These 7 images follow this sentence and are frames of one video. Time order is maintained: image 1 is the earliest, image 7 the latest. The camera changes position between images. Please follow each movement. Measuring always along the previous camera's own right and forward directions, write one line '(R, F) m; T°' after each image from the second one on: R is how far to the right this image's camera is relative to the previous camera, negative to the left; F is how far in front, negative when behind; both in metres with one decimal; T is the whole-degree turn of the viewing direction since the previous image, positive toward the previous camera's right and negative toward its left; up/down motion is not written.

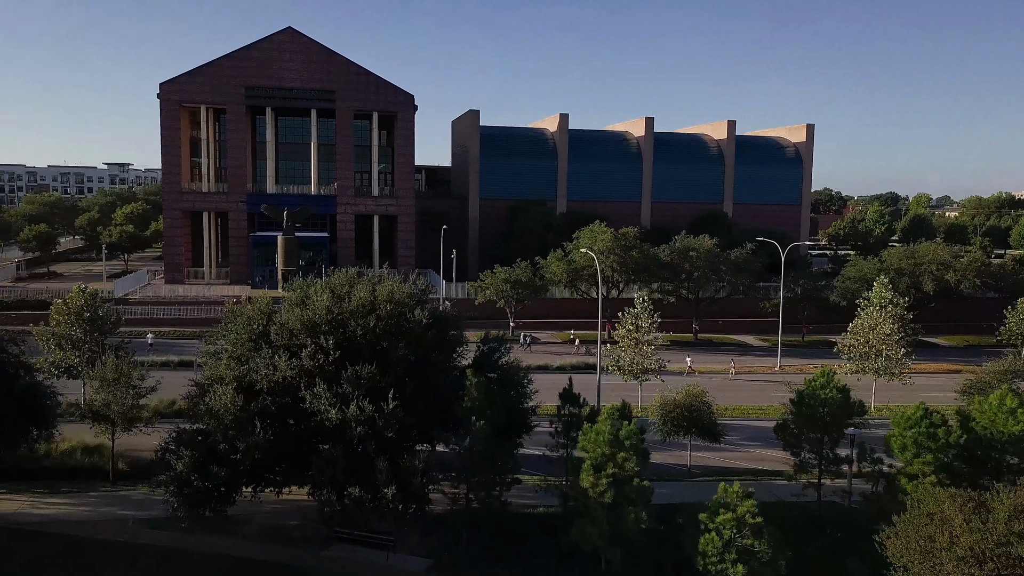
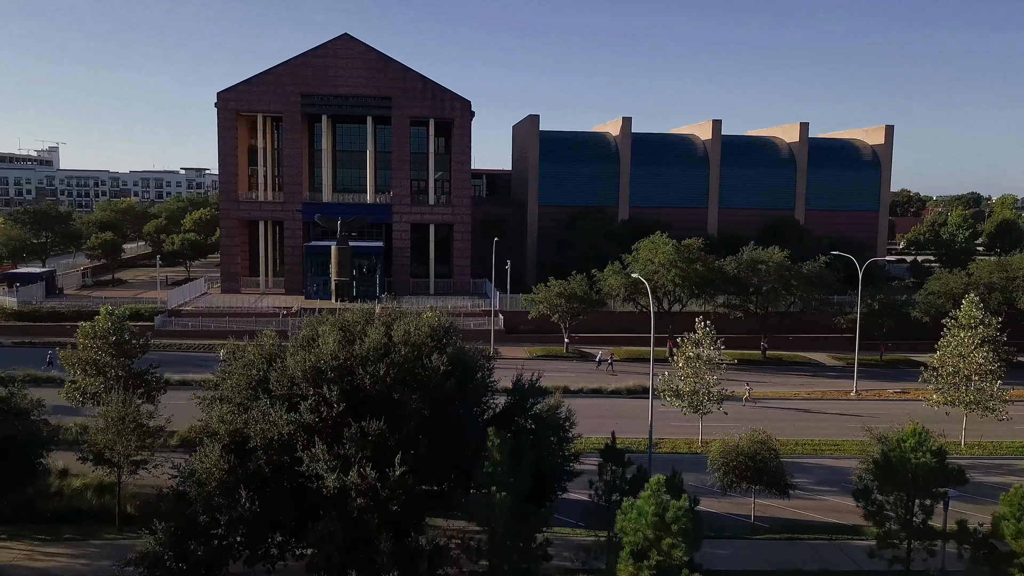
(+0.5, +1.9) m; -5°
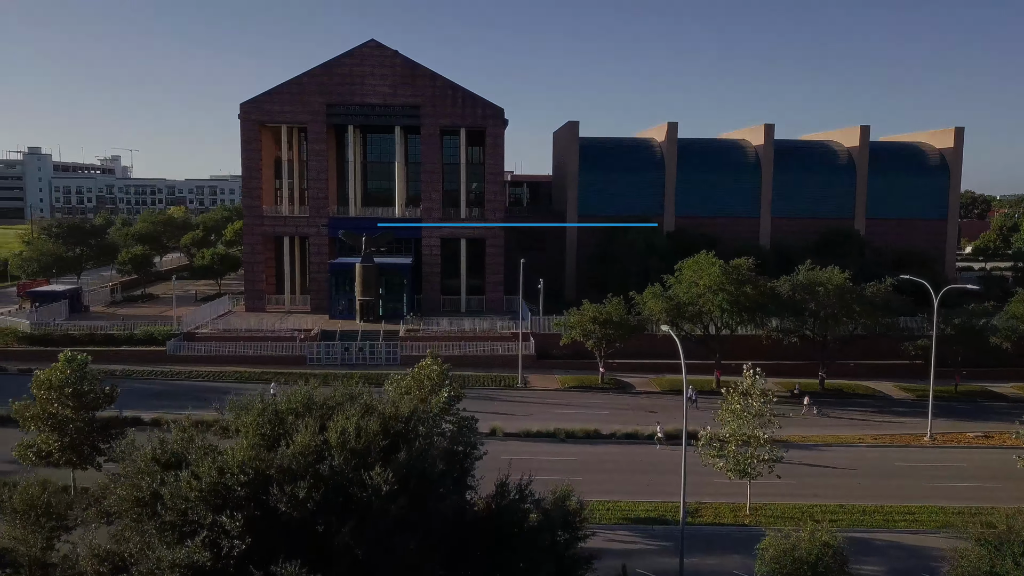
(+0.9, +3.3) m; -4°
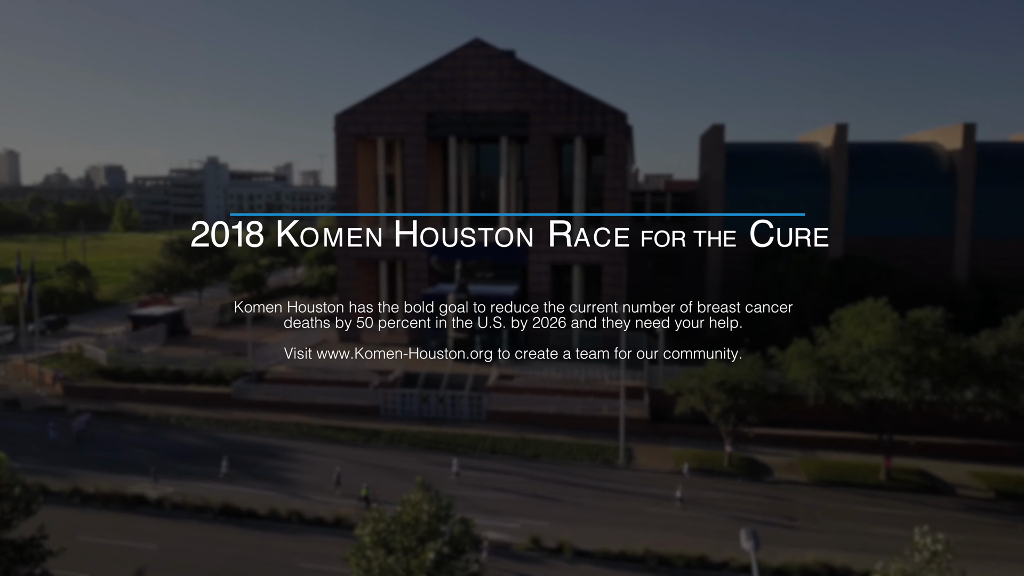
(+2.3, +7.5) m; -12°
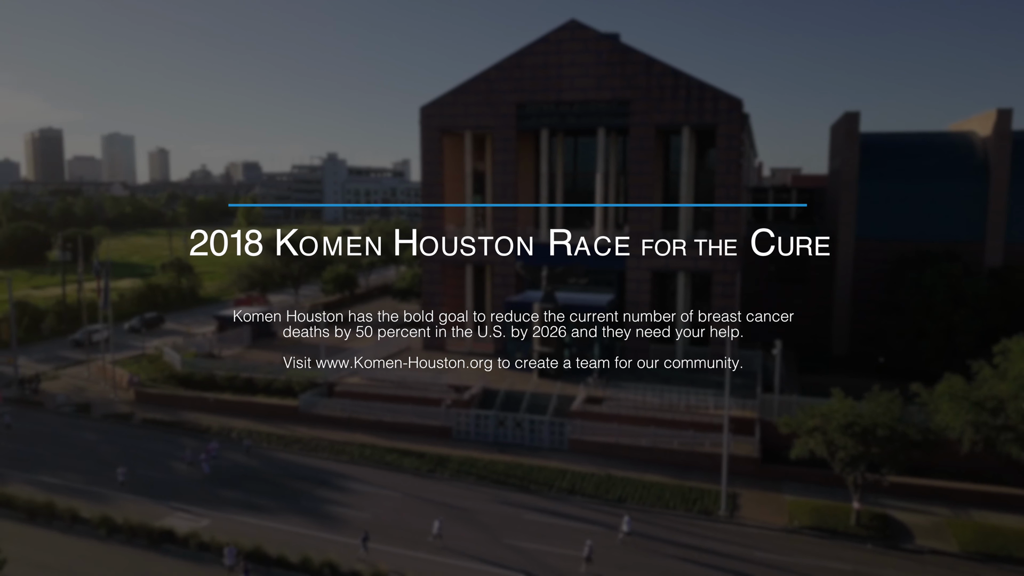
(+1.1, +4.2) m; -8°
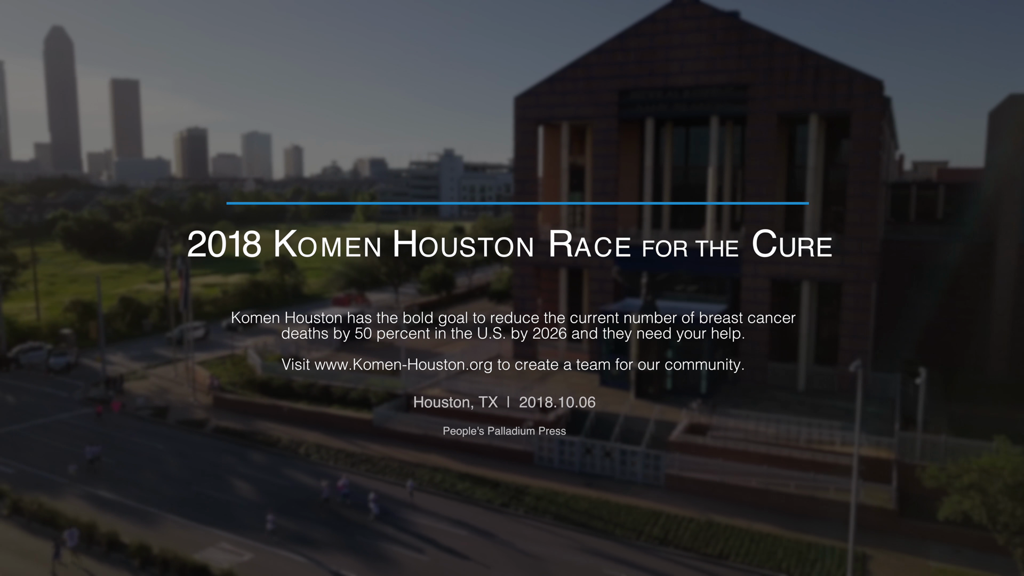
(+1.0, +3.6) m; -8°
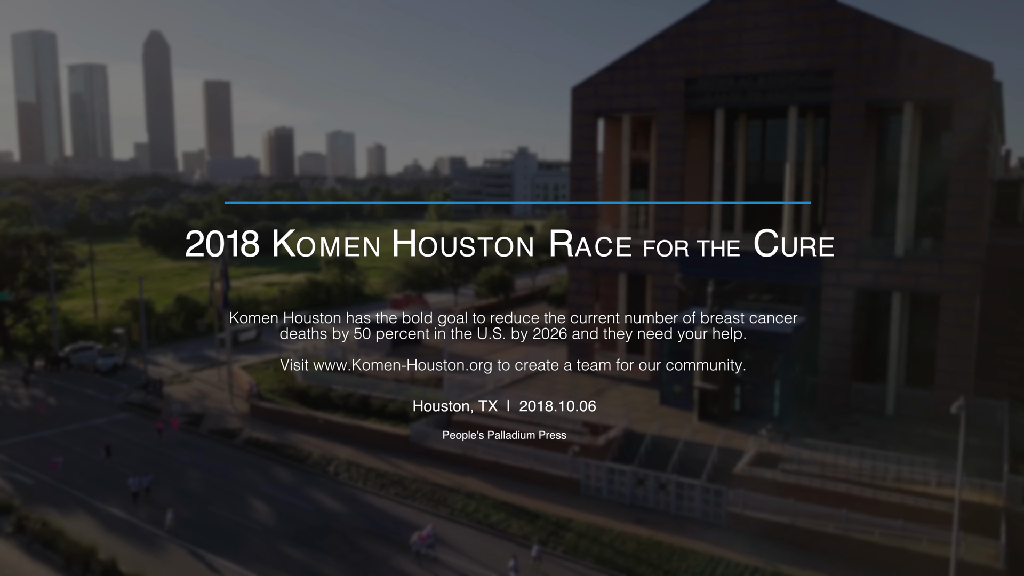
(+1.0, +2.8) m; -5°
